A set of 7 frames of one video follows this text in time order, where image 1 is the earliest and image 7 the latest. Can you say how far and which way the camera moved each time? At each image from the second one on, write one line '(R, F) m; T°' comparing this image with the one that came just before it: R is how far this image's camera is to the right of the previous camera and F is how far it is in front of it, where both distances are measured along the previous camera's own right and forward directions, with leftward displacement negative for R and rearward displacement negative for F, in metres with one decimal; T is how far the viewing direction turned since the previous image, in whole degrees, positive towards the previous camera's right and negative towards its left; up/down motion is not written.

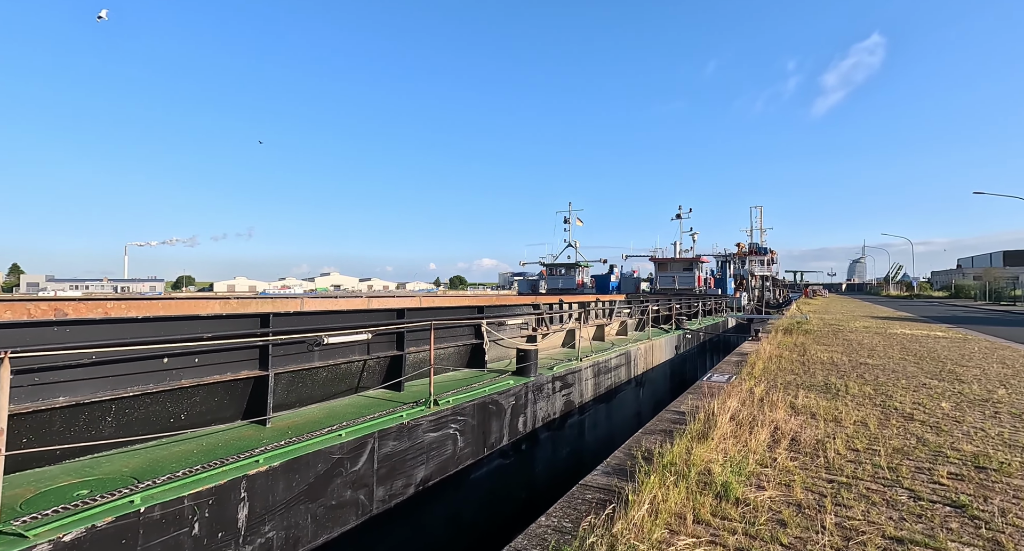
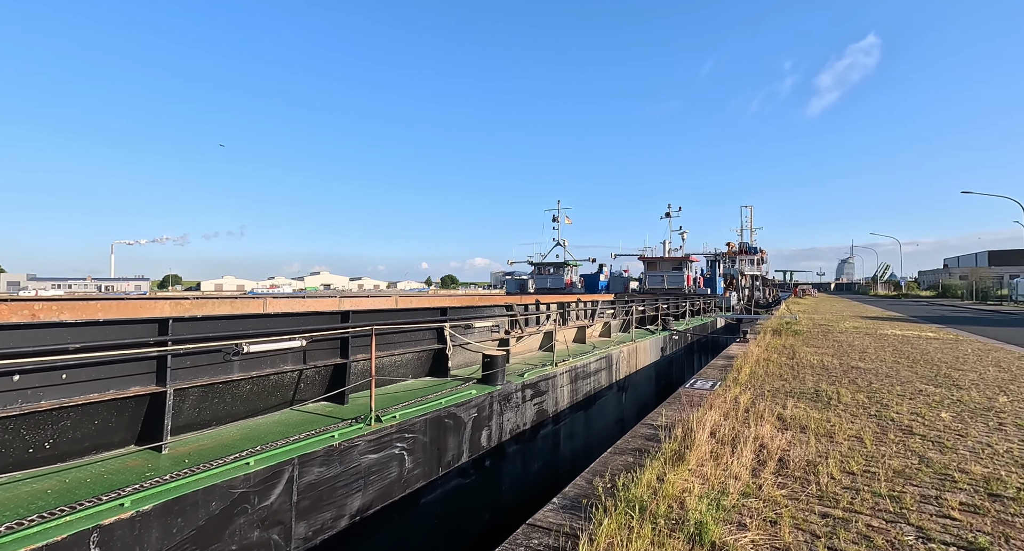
(+0.3, +0.5) m; +1°
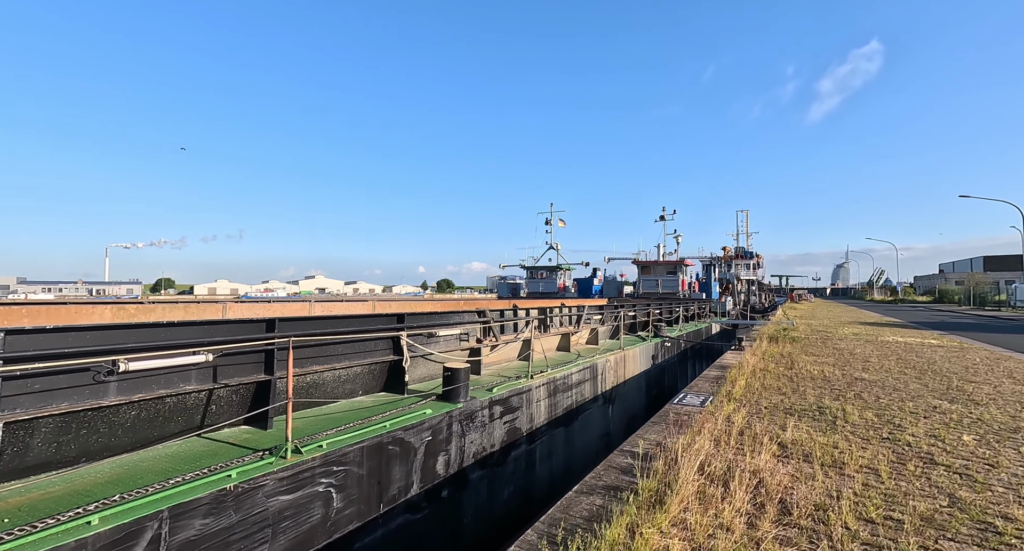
(+0.3, +0.7) m; 0°
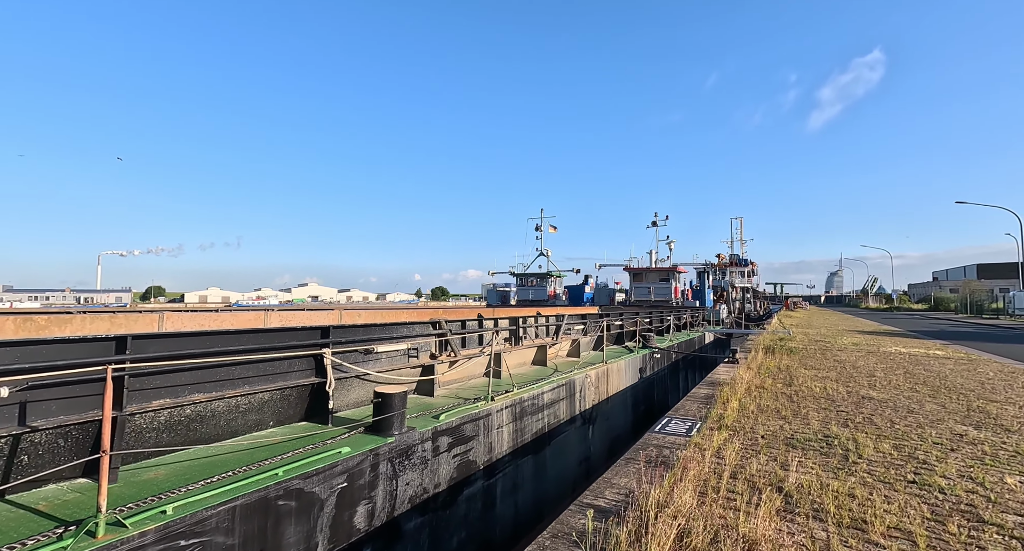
(+0.4, +0.9) m; +1°
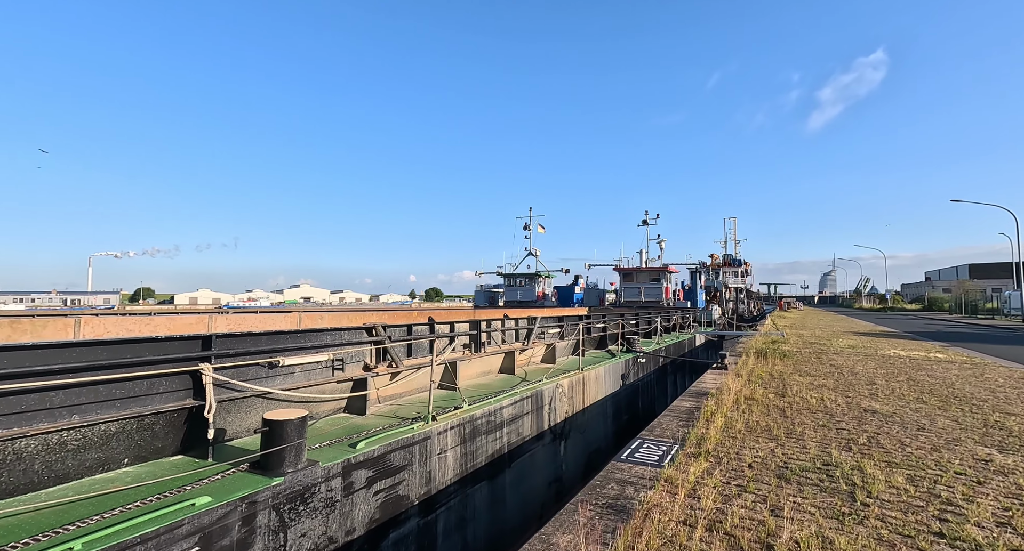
(+0.5, +0.9) m; +1°
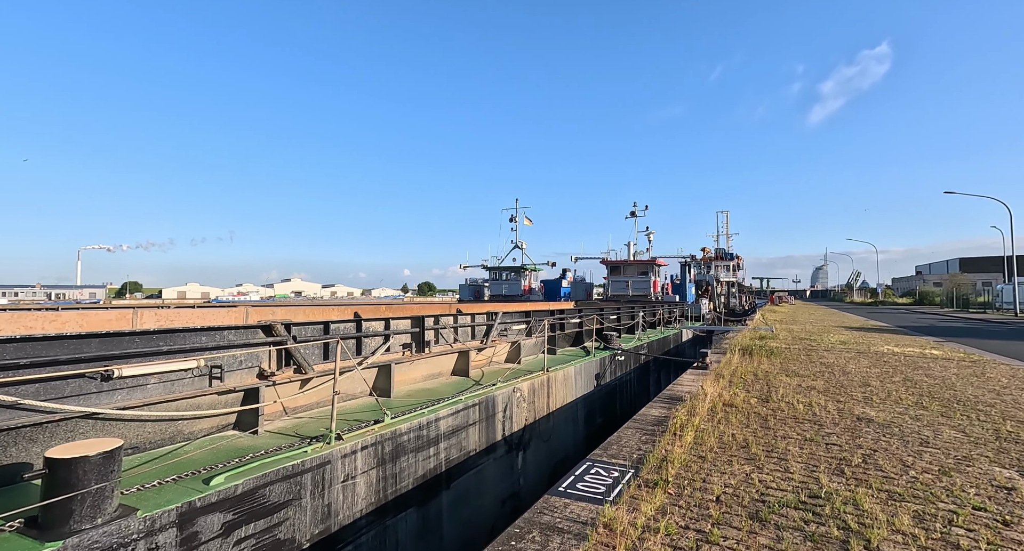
(+0.6, +0.9) m; +1°
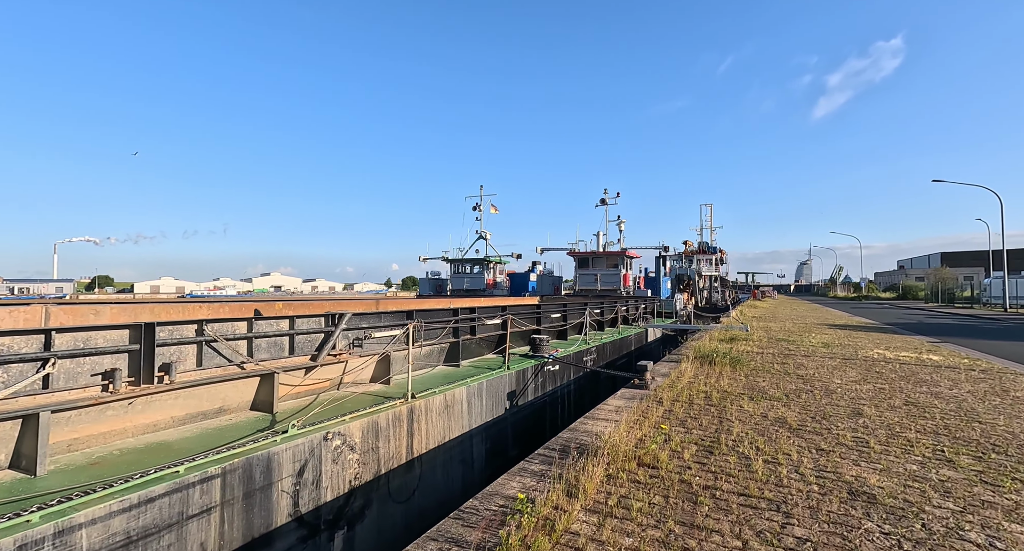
(+1.6, +2.4) m; +1°
